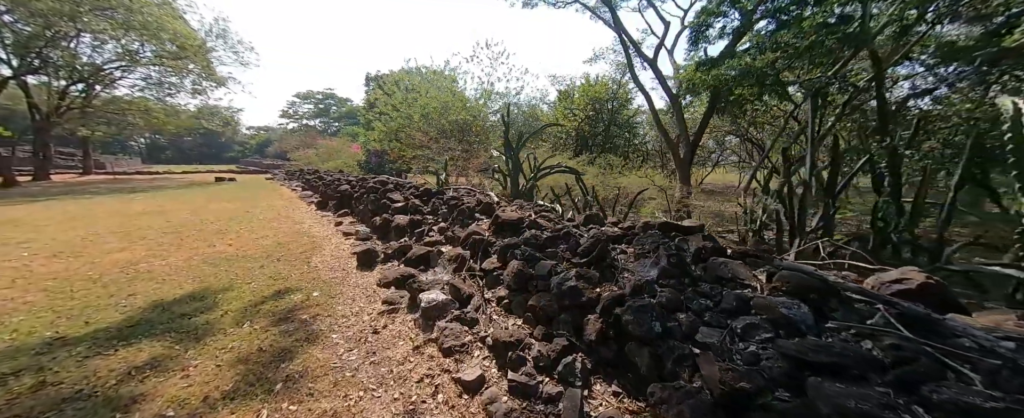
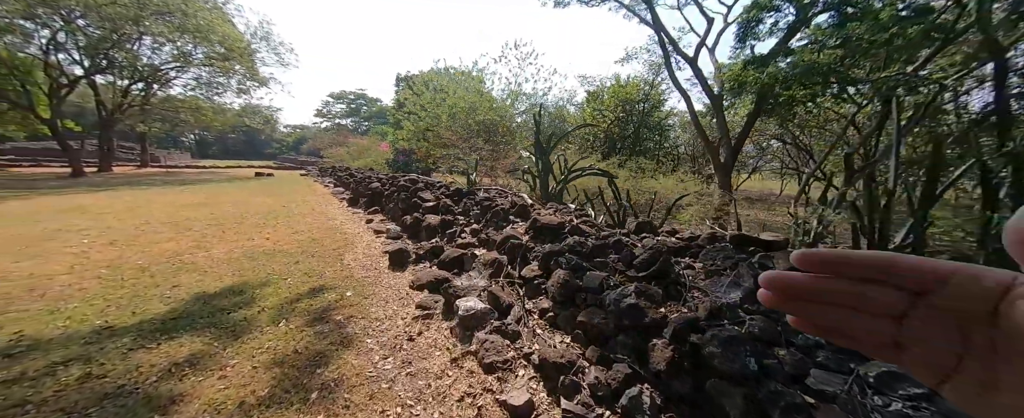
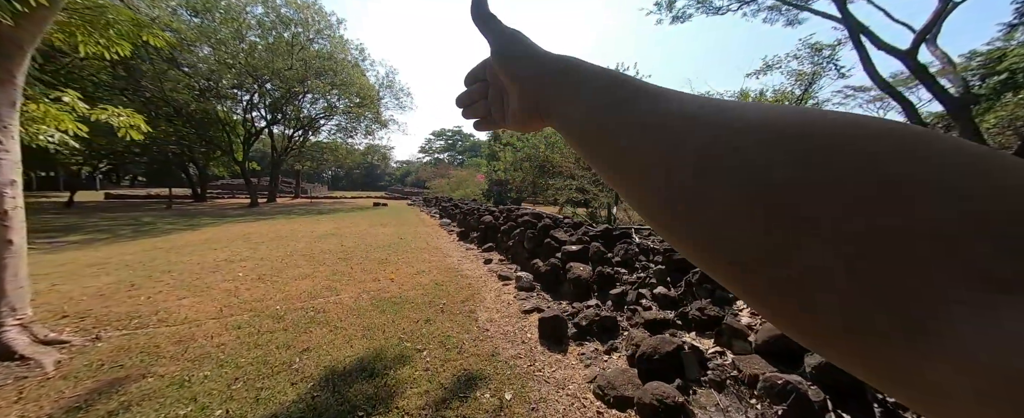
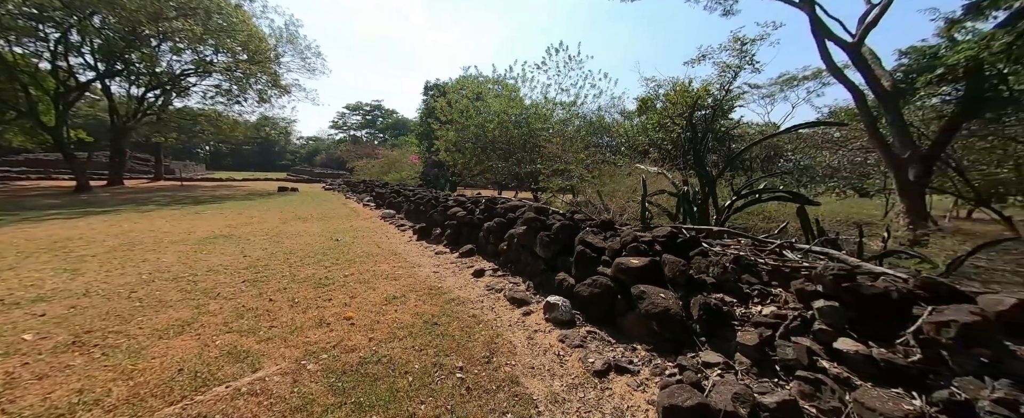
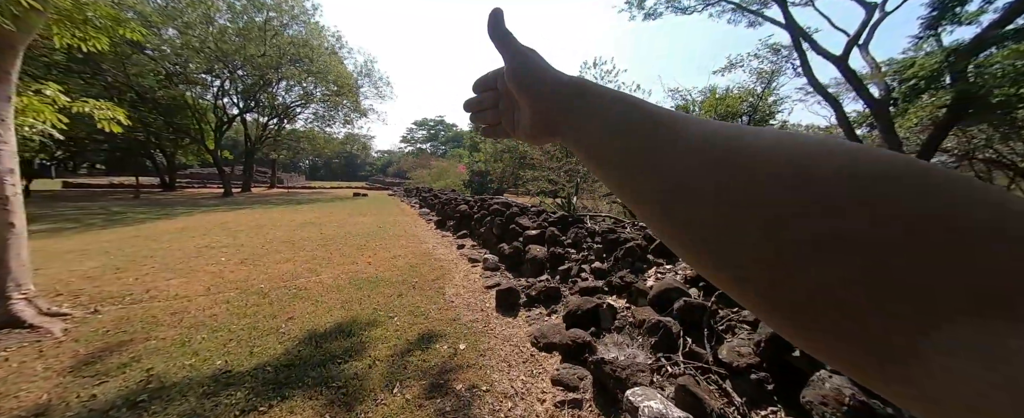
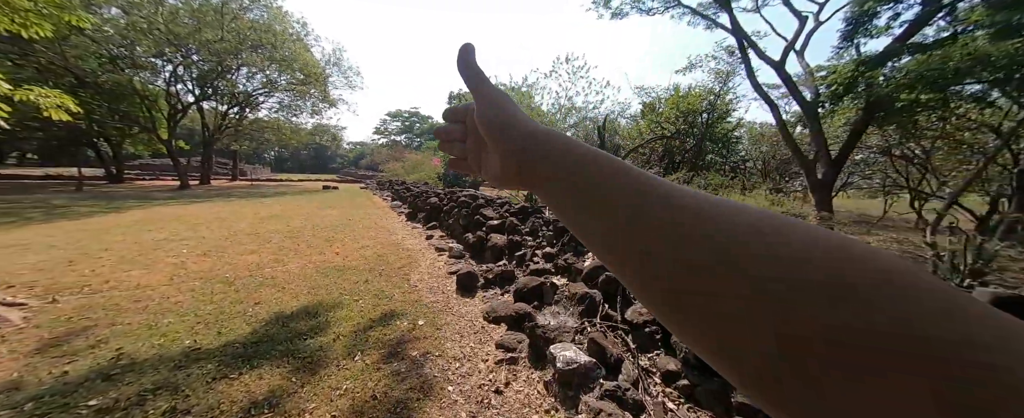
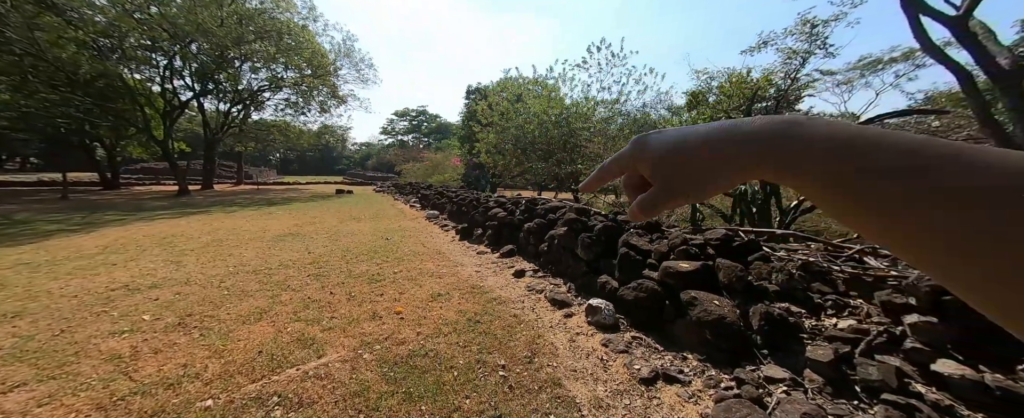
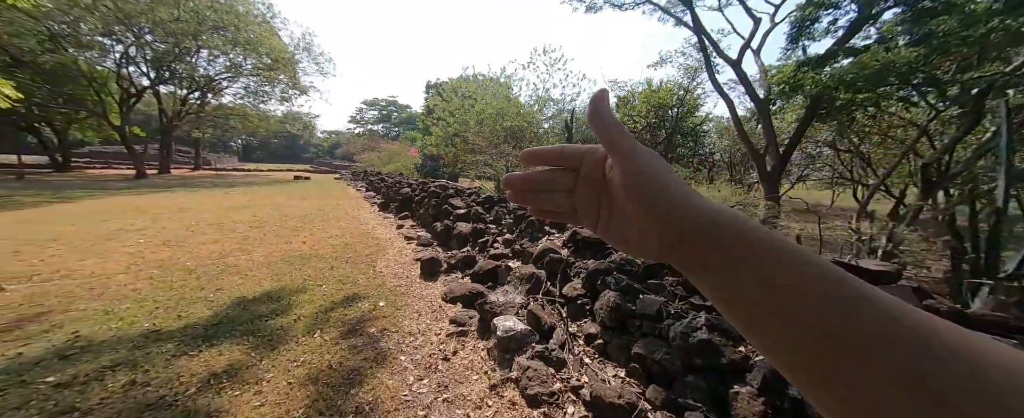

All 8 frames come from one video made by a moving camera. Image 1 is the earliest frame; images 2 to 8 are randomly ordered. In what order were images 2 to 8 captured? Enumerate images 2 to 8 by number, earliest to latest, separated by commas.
2, 8, 6, 5, 3, 7, 4
